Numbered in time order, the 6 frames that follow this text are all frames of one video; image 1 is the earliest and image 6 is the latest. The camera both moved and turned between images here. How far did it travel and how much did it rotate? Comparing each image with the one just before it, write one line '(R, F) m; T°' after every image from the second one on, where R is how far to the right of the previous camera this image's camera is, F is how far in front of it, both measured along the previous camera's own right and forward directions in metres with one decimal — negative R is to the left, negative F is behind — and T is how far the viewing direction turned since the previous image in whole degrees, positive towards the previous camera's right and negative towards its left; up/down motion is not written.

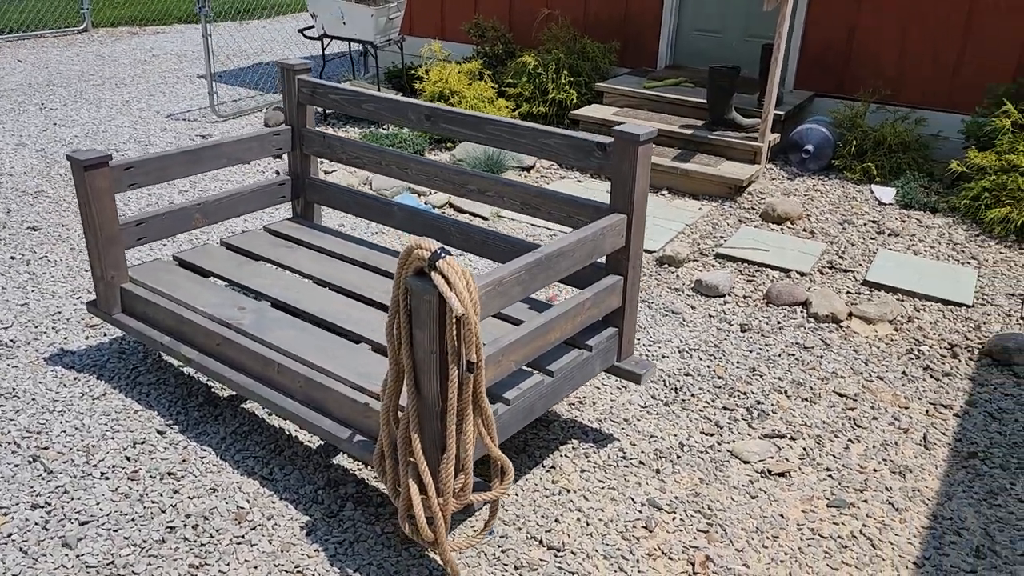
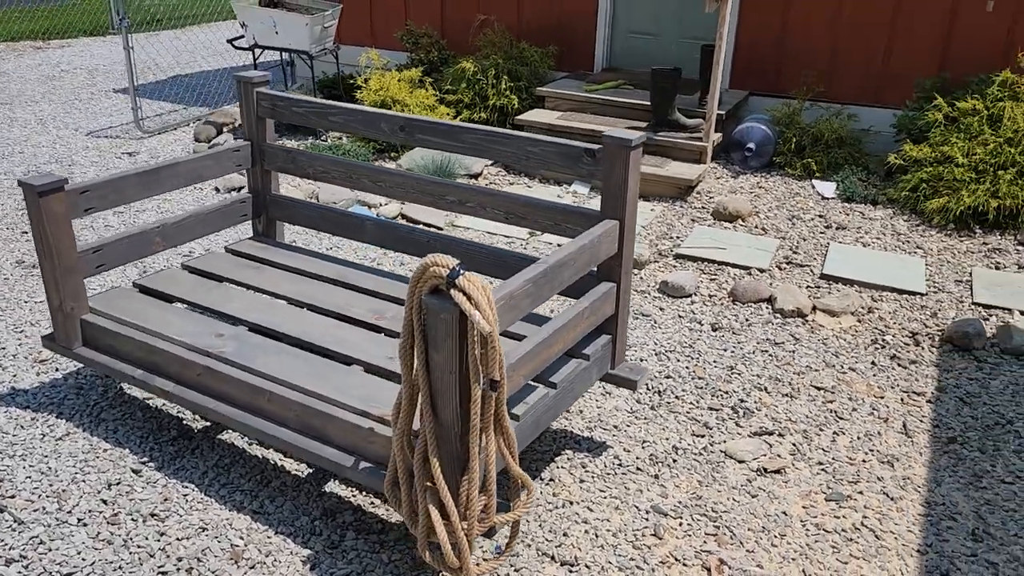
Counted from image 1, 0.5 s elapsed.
(-0.2, +0.1) m; +5°
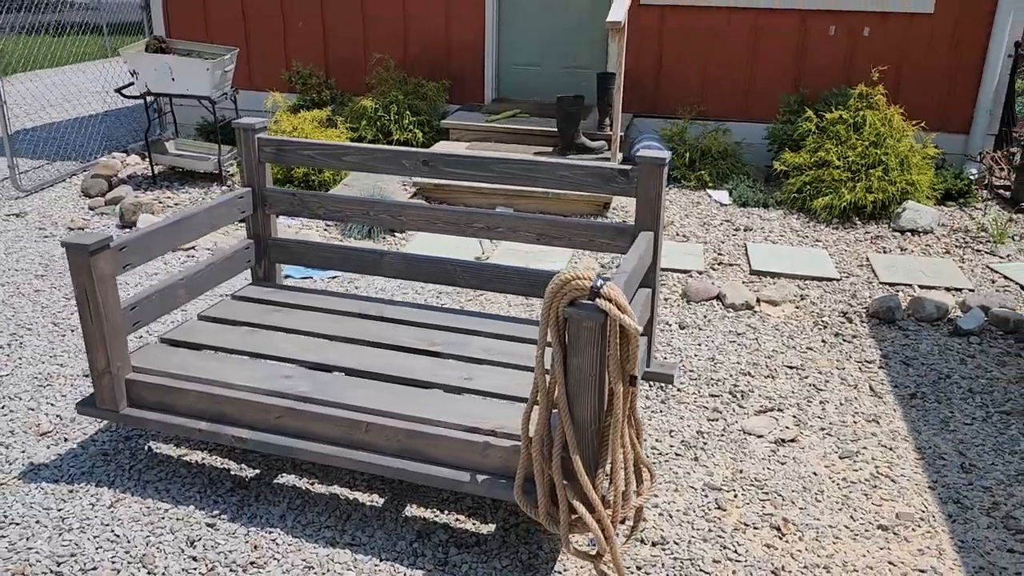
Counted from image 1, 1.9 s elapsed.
(-0.7, -0.1) m; +12°
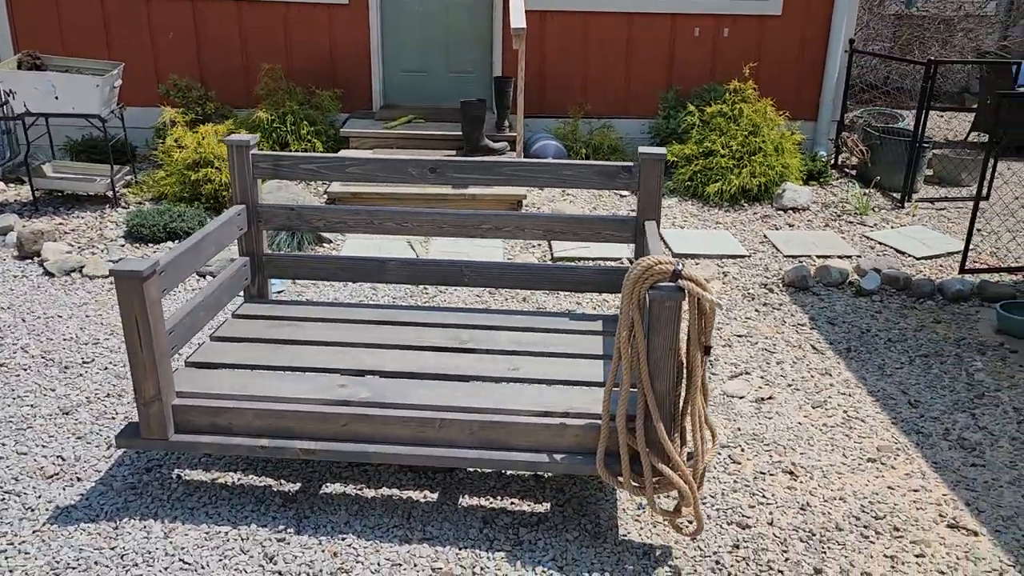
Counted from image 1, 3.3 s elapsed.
(-0.7, -0.1) m; +12°
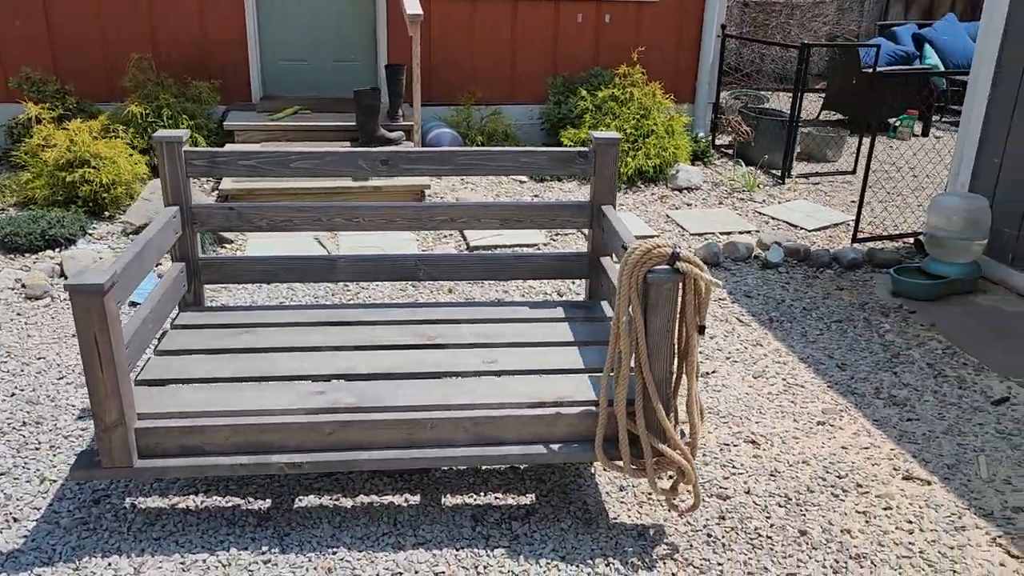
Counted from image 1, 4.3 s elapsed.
(-0.4, +0.1) m; +10°
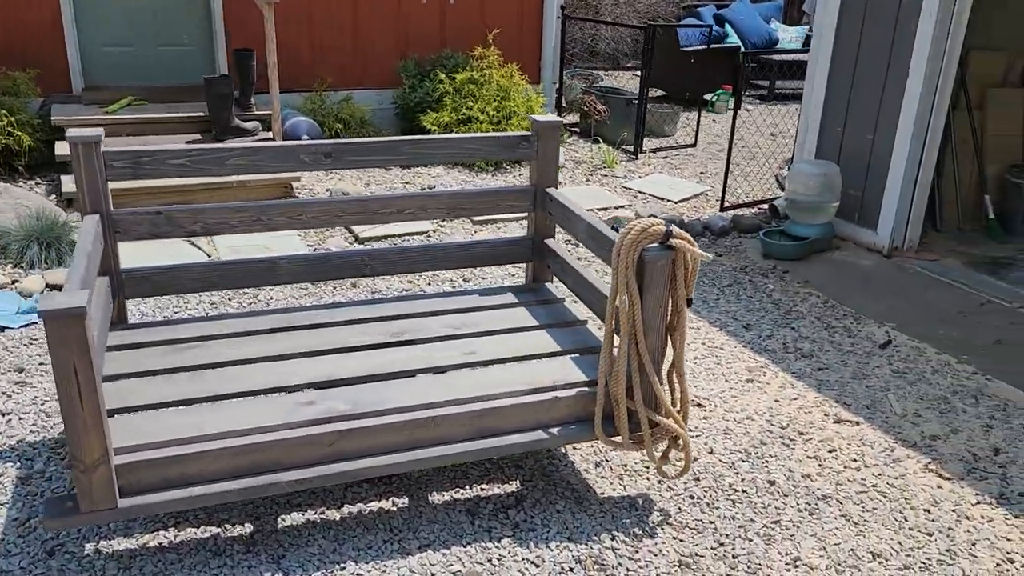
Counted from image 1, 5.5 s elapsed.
(-0.5, +0.1) m; +13°
